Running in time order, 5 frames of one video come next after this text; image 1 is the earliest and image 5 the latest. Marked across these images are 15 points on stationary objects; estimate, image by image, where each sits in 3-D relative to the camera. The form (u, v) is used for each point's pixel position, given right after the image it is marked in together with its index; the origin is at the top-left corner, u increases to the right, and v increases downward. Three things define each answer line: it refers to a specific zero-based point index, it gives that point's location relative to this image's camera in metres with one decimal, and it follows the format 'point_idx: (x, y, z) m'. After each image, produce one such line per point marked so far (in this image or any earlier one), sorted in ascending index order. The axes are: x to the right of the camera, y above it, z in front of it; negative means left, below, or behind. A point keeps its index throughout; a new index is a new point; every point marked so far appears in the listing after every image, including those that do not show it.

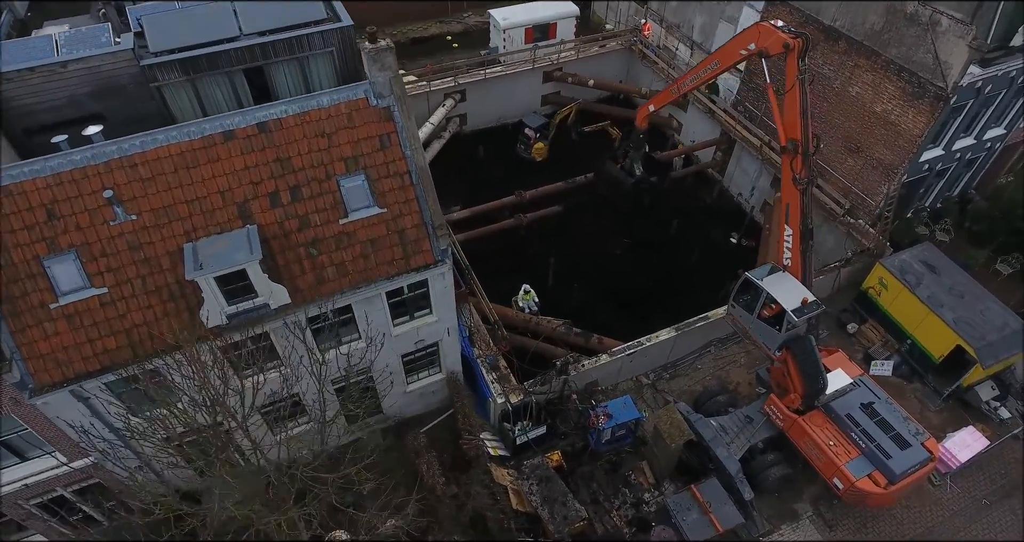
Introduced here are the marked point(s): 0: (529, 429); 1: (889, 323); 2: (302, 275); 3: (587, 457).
0: (+0.4, -4.0, +14.8) m
1: (+11.1, -1.6, +17.5) m
2: (-4.1, -0.1, +11.7) m
3: (+1.9, -4.8, +15.3) m
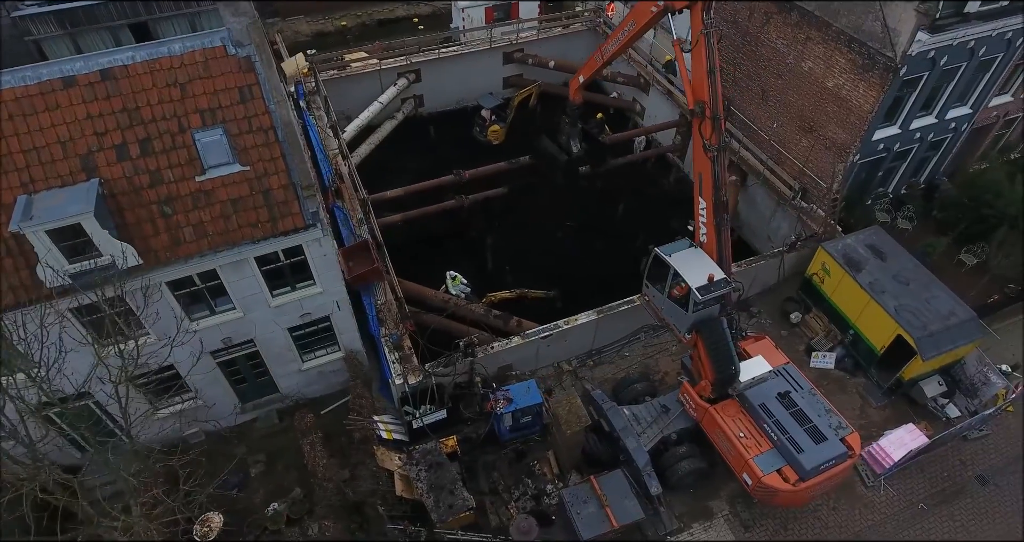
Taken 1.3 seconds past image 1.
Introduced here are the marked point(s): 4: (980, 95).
0: (-2.0, -3.3, +13.9) m
1: (+8.8, -1.2, +16.2) m
2: (-6.6, +0.7, +11.0) m
3: (-0.5, -4.2, +14.4) m
4: (+13.8, +5.2, +17.5) m
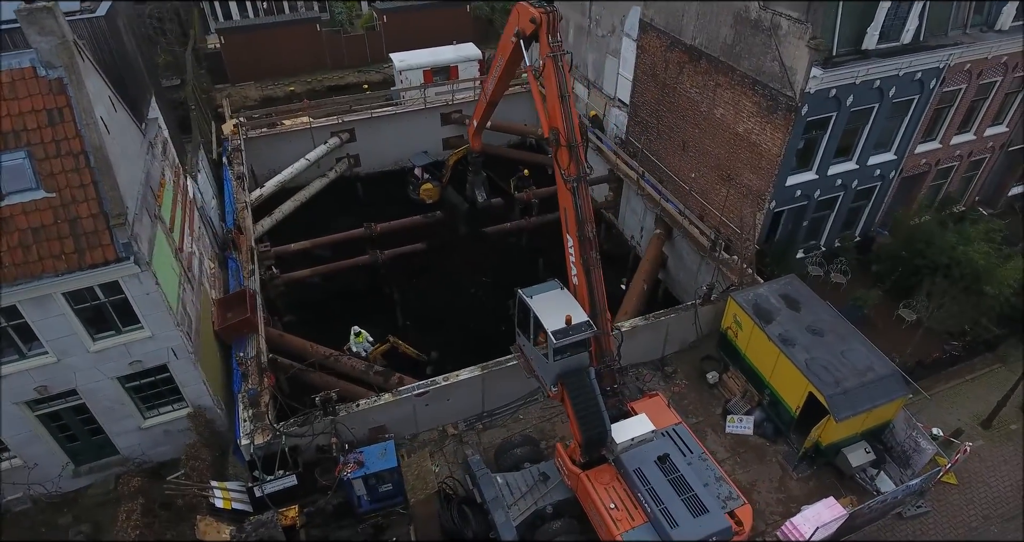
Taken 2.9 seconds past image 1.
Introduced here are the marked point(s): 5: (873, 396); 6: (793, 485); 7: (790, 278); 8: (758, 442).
0: (-5.0, -4.3, +12.2) m
1: (+5.8, -2.5, +14.6) m
2: (-9.7, +0.1, +10.0) m
3: (-3.5, -5.2, +12.6) m
4: (+10.9, +3.7, +16.6) m
5: (+7.5, -2.6, +12.4) m
6: (+6.3, -4.8, +13.3) m
7: (+7.0, -0.2, +14.9) m
8: (+5.9, -4.1, +14.2) m
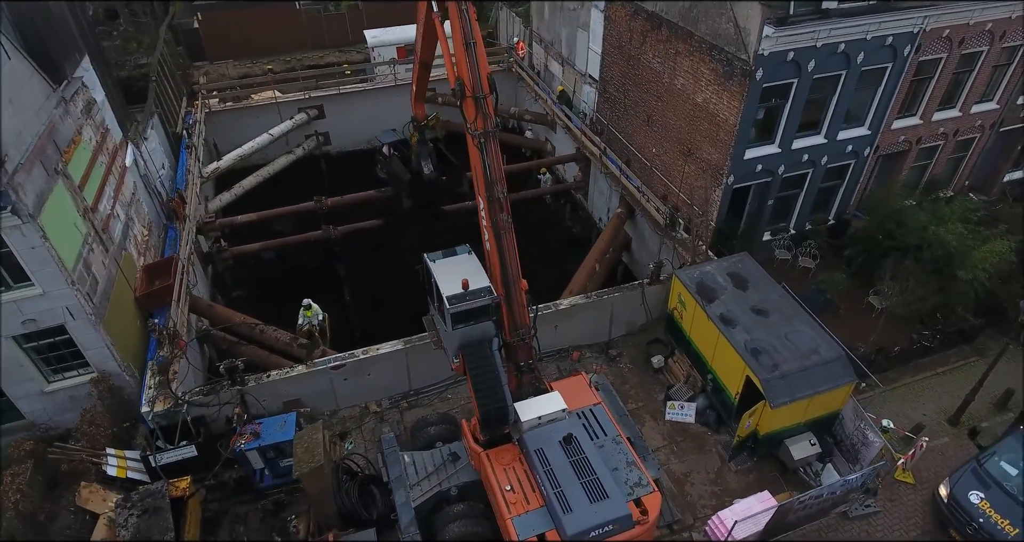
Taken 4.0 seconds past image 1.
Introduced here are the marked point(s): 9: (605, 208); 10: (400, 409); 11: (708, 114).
0: (-6.8, -3.5, +11.6) m
1: (+4.2, -1.9, +13.6) m
2: (-11.4, +1.0, +9.6) m
3: (-5.3, -4.5, +12.0) m
4: (+9.5, +4.1, +15.4) m
5: (+5.8, -2.1, +11.3) m
6: (+4.5, -4.3, +12.3) m
7: (+5.4, +0.3, +13.8) m
8: (+4.2, -3.6, +13.2) m
9: (+3.1, +2.1, +19.9) m
10: (-2.6, -3.2, +13.8) m
11: (+5.0, +4.0, +15.2) m
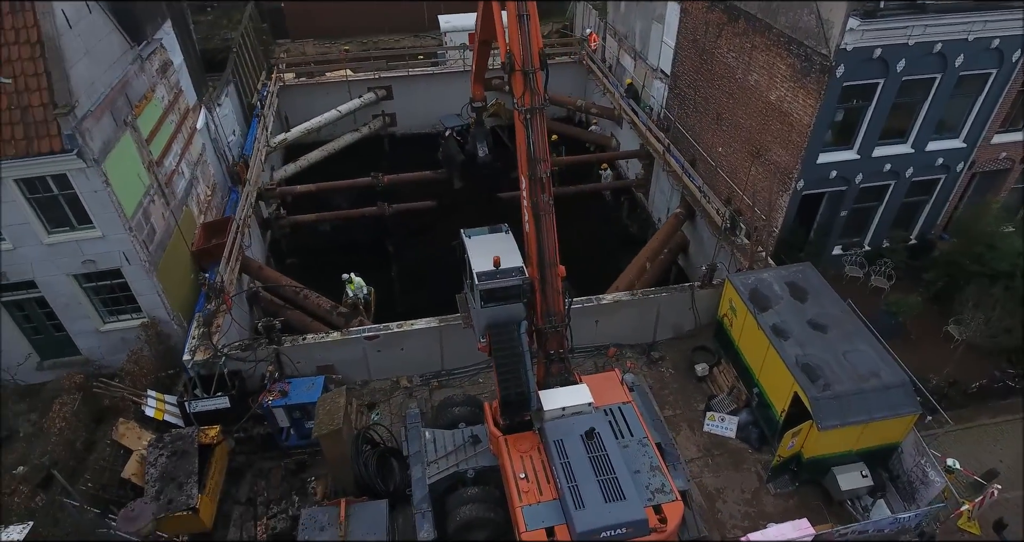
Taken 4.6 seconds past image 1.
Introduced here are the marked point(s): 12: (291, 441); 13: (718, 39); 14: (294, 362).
0: (-6.3, -2.5, +12.0) m
1: (+4.9, -2.0, +12.8) m
2: (-10.7, +2.4, +10.4) m
3: (-4.9, -3.7, +12.1) m
4: (+10.9, +3.4, +14.0) m
5: (+6.2, -2.3, +10.3) m
6: (+4.9, -4.4, +11.4) m
7: (+6.4, +0.1, +12.8) m
8: (+4.7, -3.7, +12.4) m
9: (+4.9, +2.0, +19.1) m
10: (-1.9, -2.6, +13.6) m
11: (+6.5, +3.8, +14.3) m
12: (-4.6, -3.4, +11.9) m
13: (+5.7, +6.4, +16.4) m
14: (-4.7, -2.0, +13.0) m
